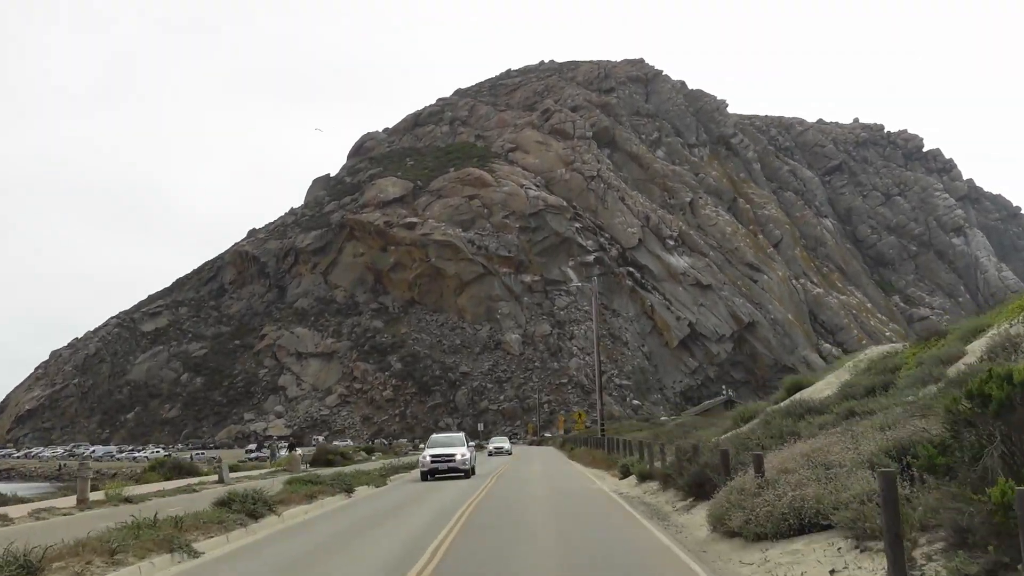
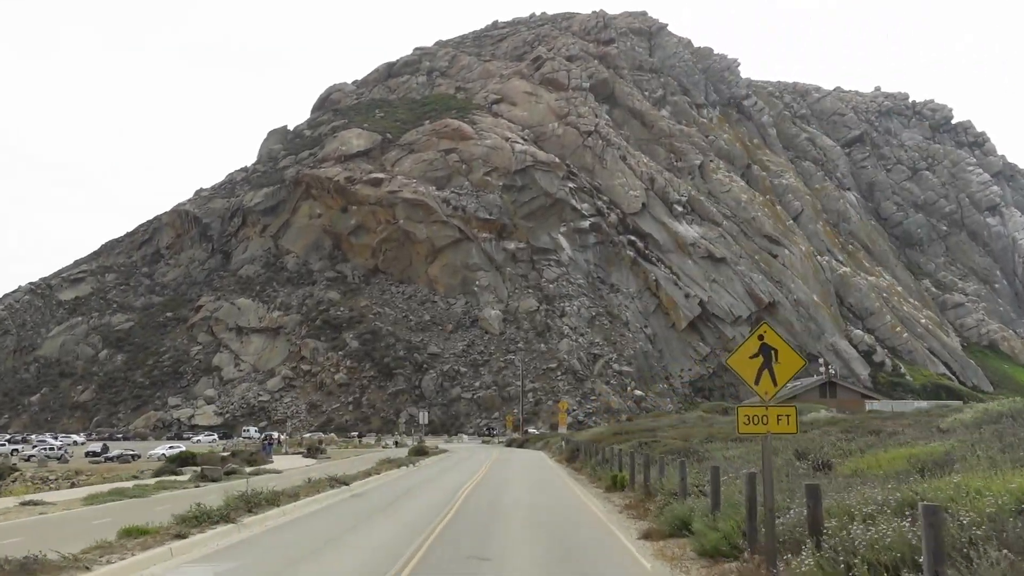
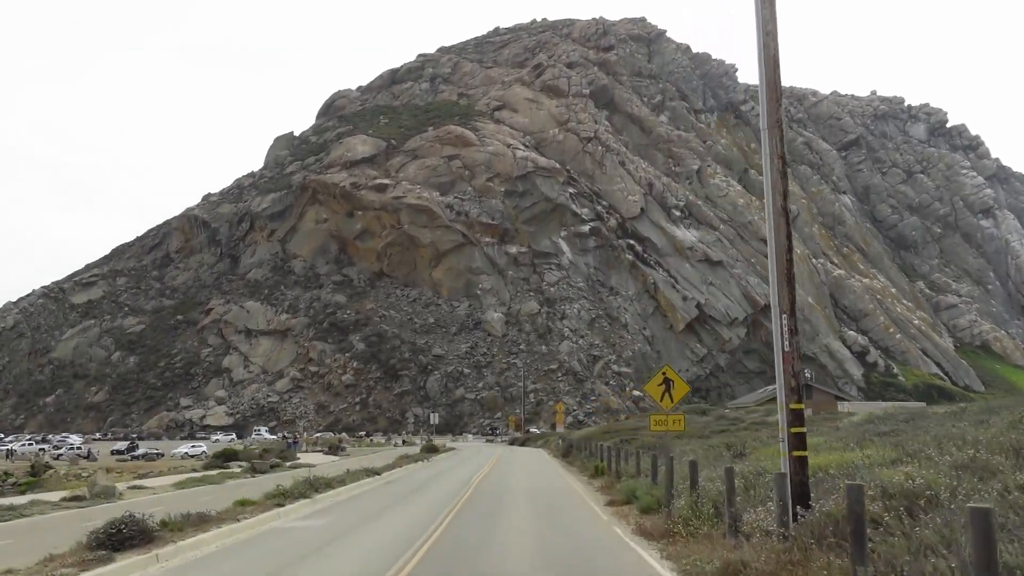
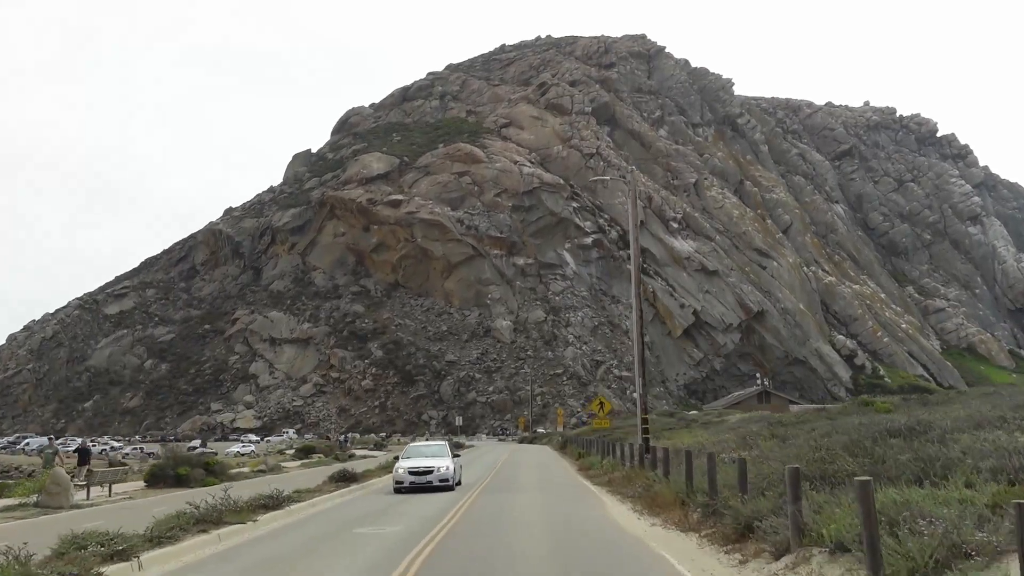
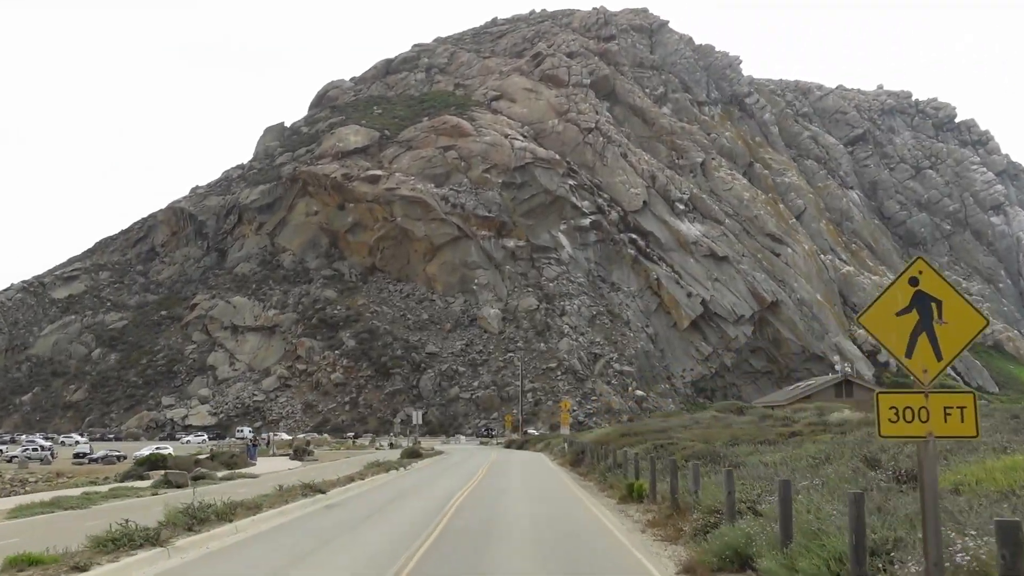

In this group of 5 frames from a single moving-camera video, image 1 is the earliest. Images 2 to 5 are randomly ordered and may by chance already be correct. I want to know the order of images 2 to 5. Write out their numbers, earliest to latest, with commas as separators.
4, 3, 2, 5
